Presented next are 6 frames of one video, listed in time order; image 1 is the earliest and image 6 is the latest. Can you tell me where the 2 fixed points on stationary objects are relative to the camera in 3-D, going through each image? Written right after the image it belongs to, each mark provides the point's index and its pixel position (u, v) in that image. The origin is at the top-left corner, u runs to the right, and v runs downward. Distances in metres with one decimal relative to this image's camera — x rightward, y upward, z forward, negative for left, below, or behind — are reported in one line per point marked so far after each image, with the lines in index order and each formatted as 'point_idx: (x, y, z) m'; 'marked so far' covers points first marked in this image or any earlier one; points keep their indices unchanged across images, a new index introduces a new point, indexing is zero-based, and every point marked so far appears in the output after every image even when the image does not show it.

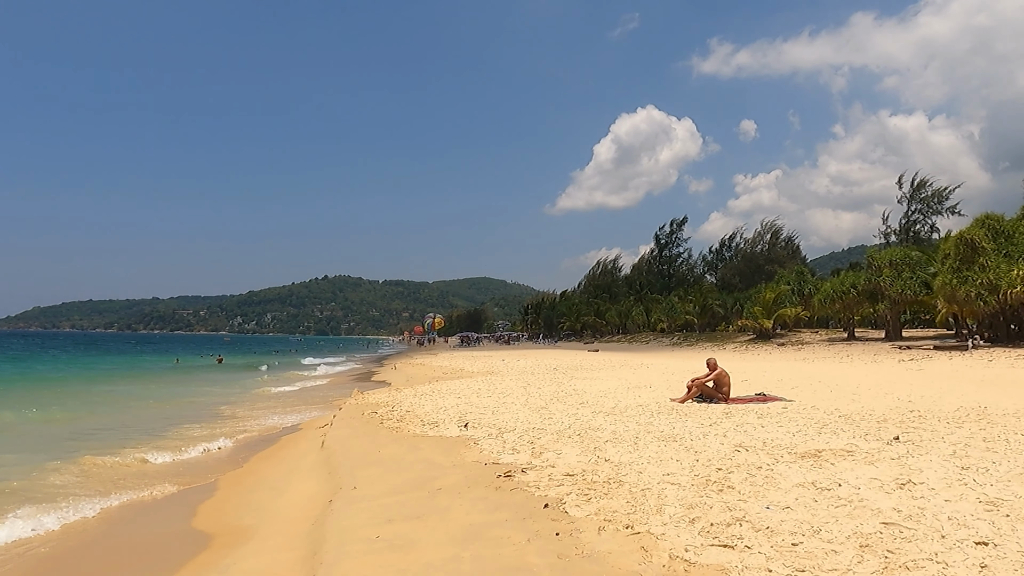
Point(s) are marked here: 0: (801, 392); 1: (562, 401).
0: (+7.8, -2.8, +16.0) m
1: (+1.3, -2.8, +14.9) m
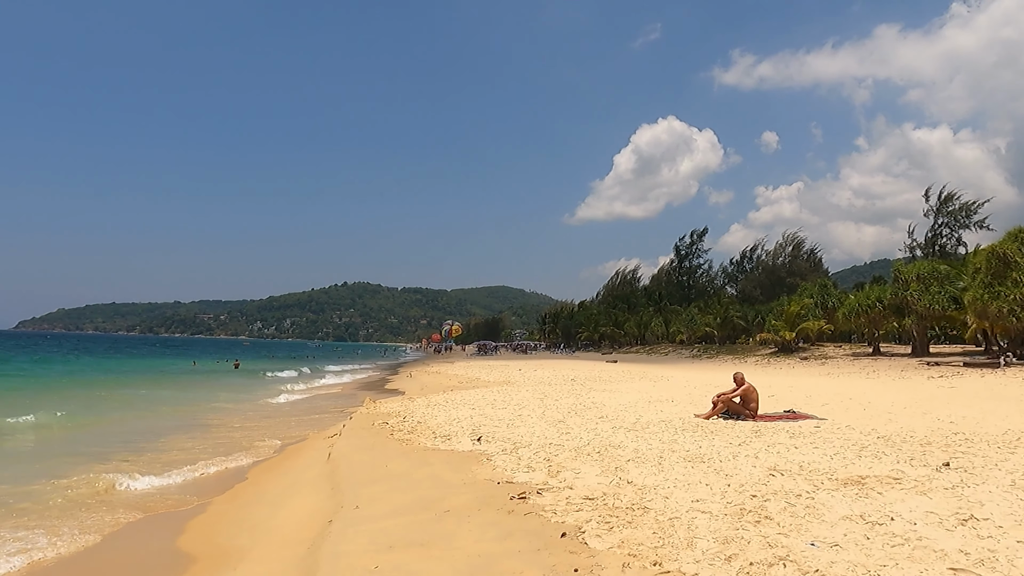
0: (+8.2, -3.1, +15.2) m
1: (+1.7, -3.0, +14.2) m
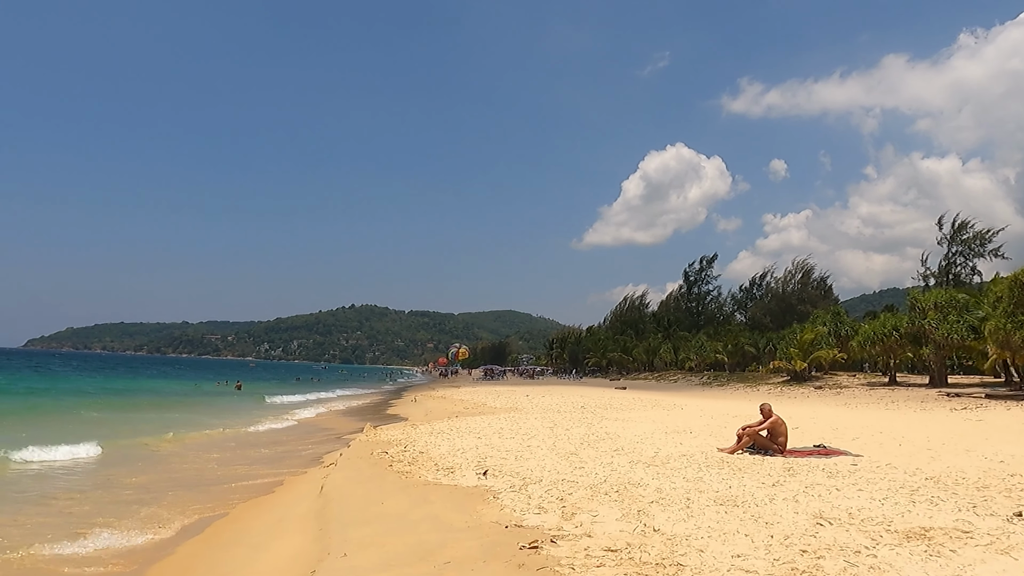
0: (+8.4, -3.7, +14.1) m
1: (+1.9, -3.5, +13.2) m
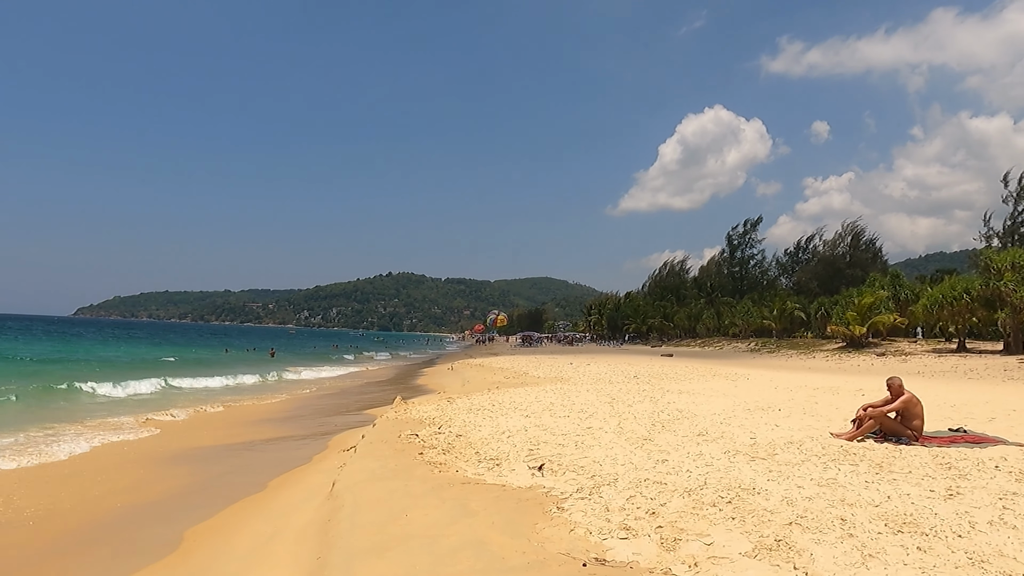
0: (+9.5, -2.7, +11.2) m
1: (+2.9, -2.6, +10.7) m
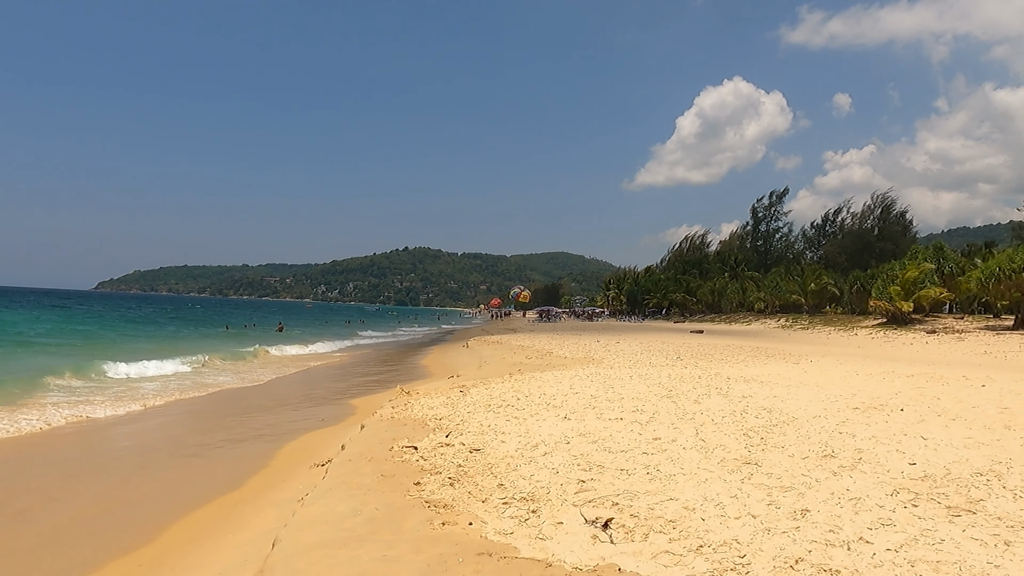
0: (+9.9, -2.1, +7.8) m
1: (+3.4, -2.0, +7.5) m
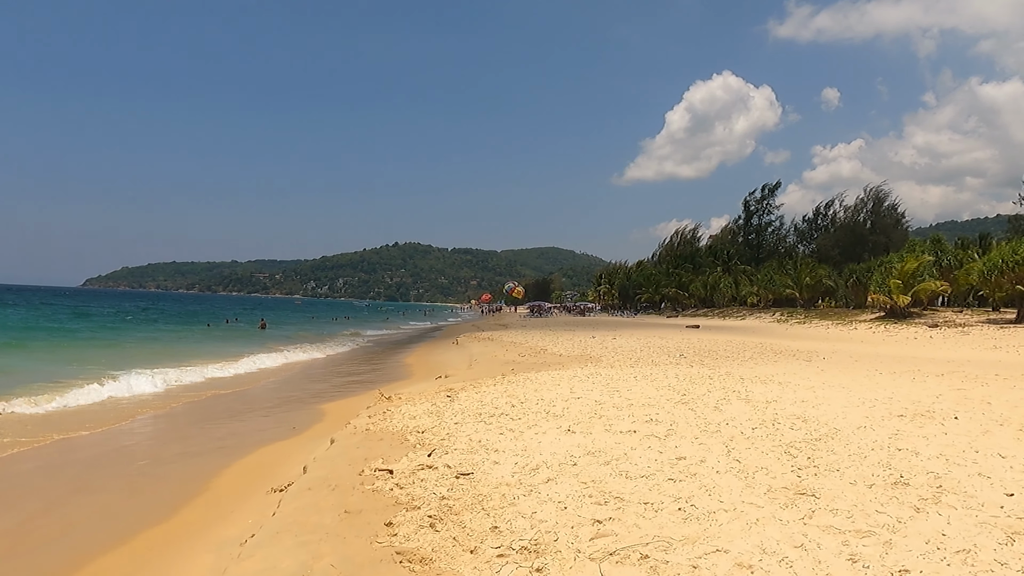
0: (+9.9, -1.9, +6.5) m
1: (+3.3, -1.9, +6.1) m
